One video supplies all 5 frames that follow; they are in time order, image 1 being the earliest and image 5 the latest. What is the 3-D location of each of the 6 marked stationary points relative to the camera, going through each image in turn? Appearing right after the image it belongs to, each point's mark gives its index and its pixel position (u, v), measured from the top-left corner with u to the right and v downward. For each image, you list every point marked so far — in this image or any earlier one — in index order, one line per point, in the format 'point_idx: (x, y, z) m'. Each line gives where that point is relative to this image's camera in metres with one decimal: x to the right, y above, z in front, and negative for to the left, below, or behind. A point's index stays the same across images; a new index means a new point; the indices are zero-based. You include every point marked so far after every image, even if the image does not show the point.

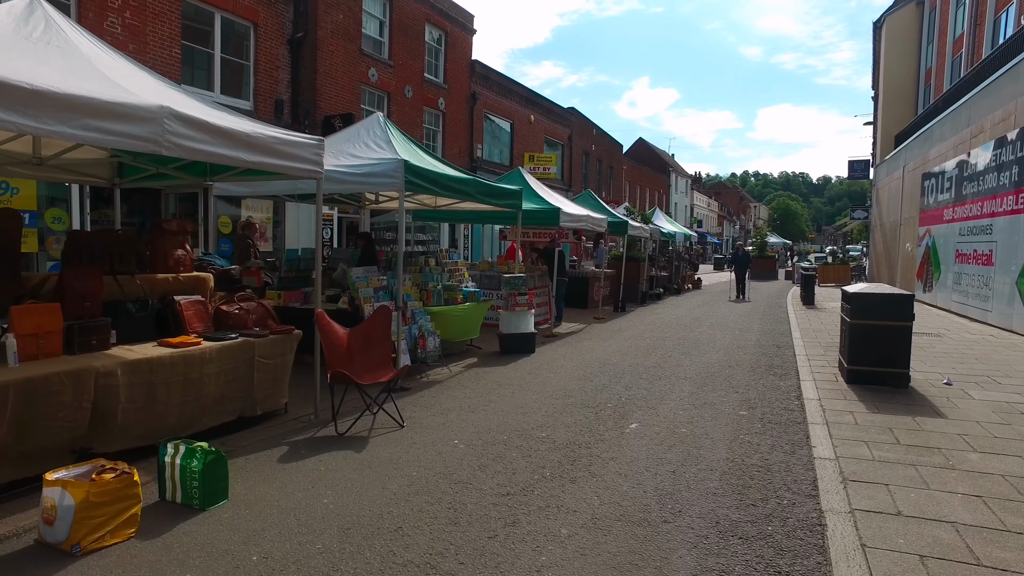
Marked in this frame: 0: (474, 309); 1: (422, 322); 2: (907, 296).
0: (-0.6, -0.3, +9.6) m
1: (-1.3, -0.5, +8.4) m
2: (+4.6, -0.1, +6.9) m
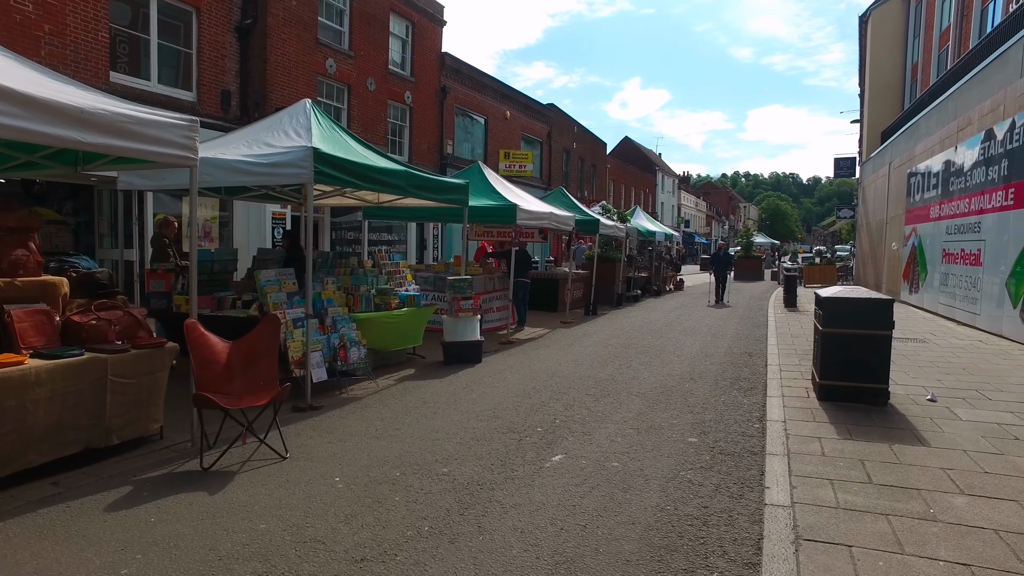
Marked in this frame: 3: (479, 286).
0: (-1.4, -0.4, +8.7) m
1: (-2.1, -0.5, +7.5) m
2: (+3.8, -0.2, +6.1) m
3: (-0.8, 0.0, +12.1) m
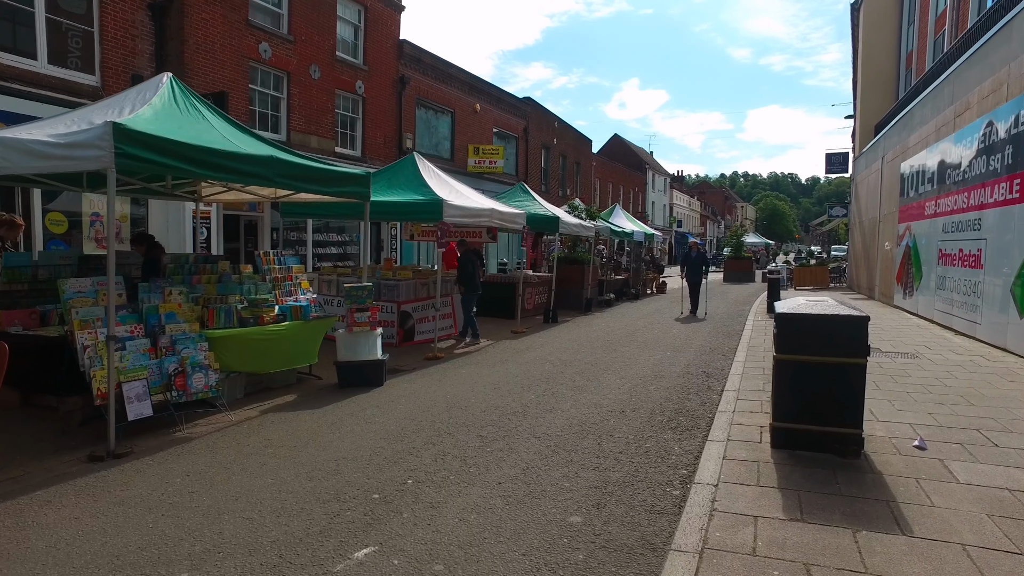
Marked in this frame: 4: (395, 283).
0: (-2.6, -0.5, +7.2) m
1: (-3.2, -0.6, +6.0) m
2: (+2.6, -0.2, +4.5) m
3: (-2.0, -0.1, +10.5) m
4: (-2.0, +0.1, +10.5) m
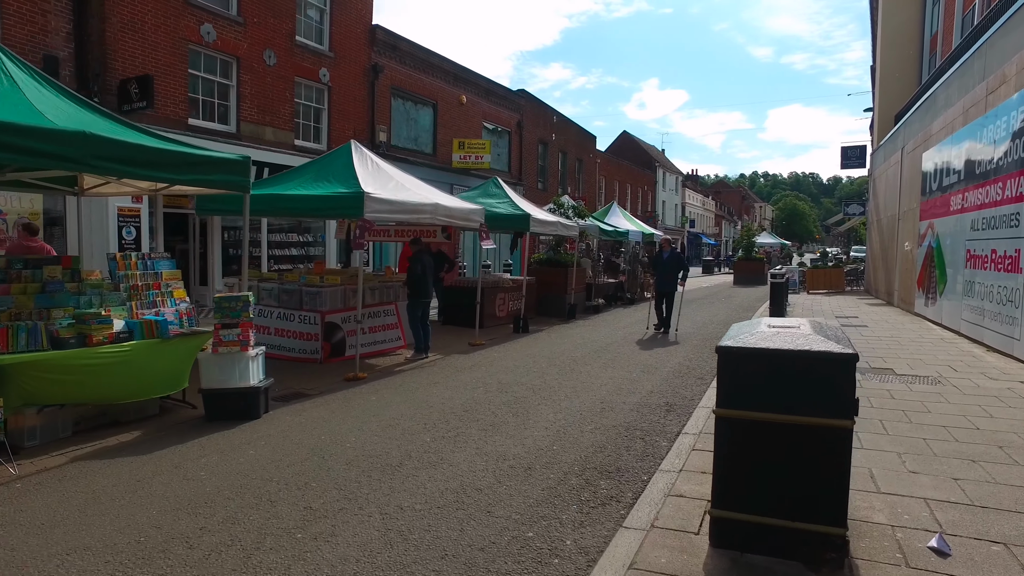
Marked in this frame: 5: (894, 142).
0: (-3.5, -0.6, +5.7) m
1: (-4.2, -0.7, +4.5) m
2: (+1.6, -0.3, +2.9) m
3: (-2.8, -0.2, +9.0) m
4: (-2.9, 0.0, +9.0) m
5: (+11.8, +4.5, +18.8) m
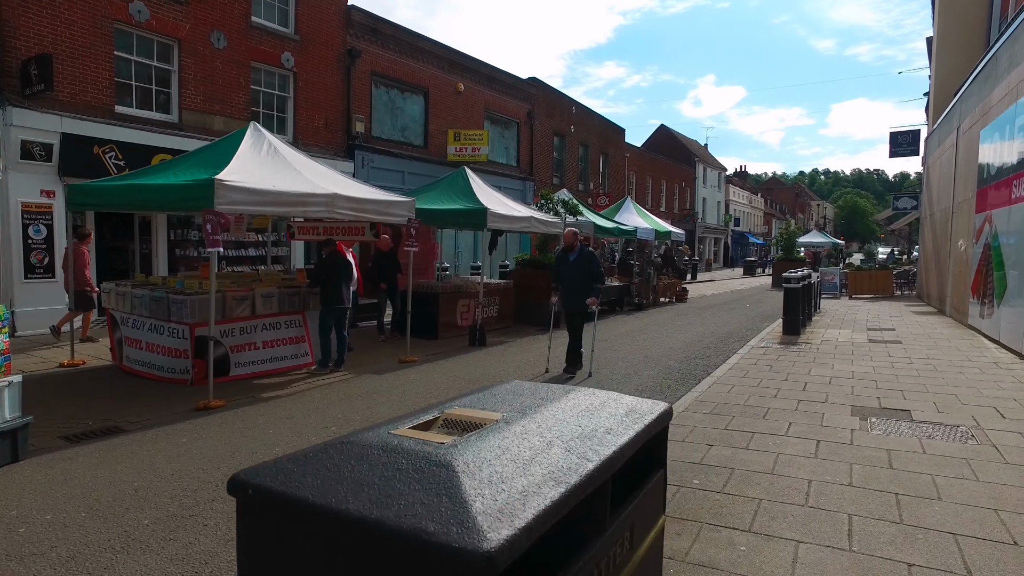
0: (-4.9, -0.7, +4.2) m
1: (-5.7, -0.8, +3.1) m
2: (-0.1, -0.4, +1.0) m
3: (-3.9, -0.3, +7.5) m
4: (-4.0, -0.1, +7.5) m
5: (+11.5, +4.4, +15.9) m
